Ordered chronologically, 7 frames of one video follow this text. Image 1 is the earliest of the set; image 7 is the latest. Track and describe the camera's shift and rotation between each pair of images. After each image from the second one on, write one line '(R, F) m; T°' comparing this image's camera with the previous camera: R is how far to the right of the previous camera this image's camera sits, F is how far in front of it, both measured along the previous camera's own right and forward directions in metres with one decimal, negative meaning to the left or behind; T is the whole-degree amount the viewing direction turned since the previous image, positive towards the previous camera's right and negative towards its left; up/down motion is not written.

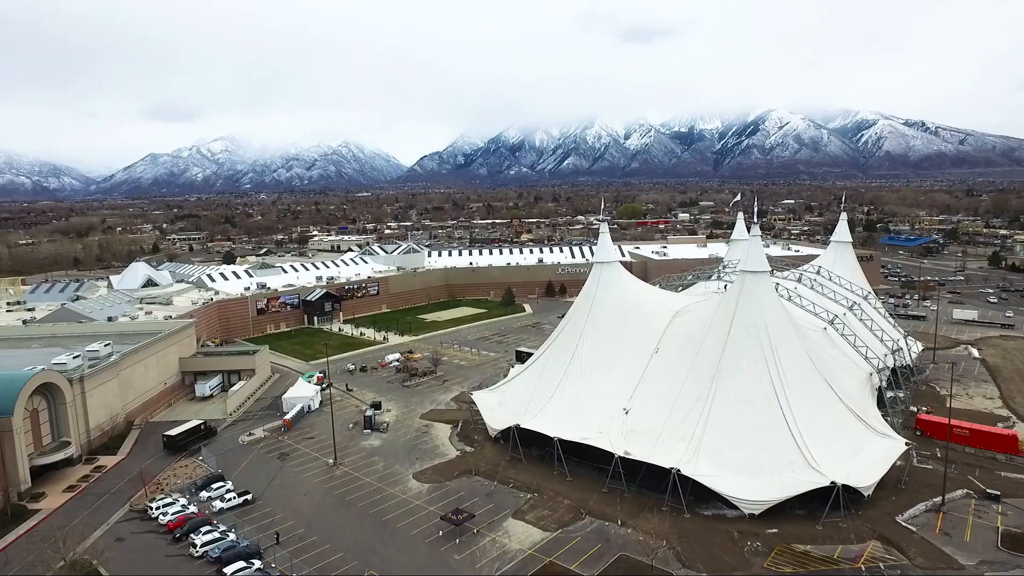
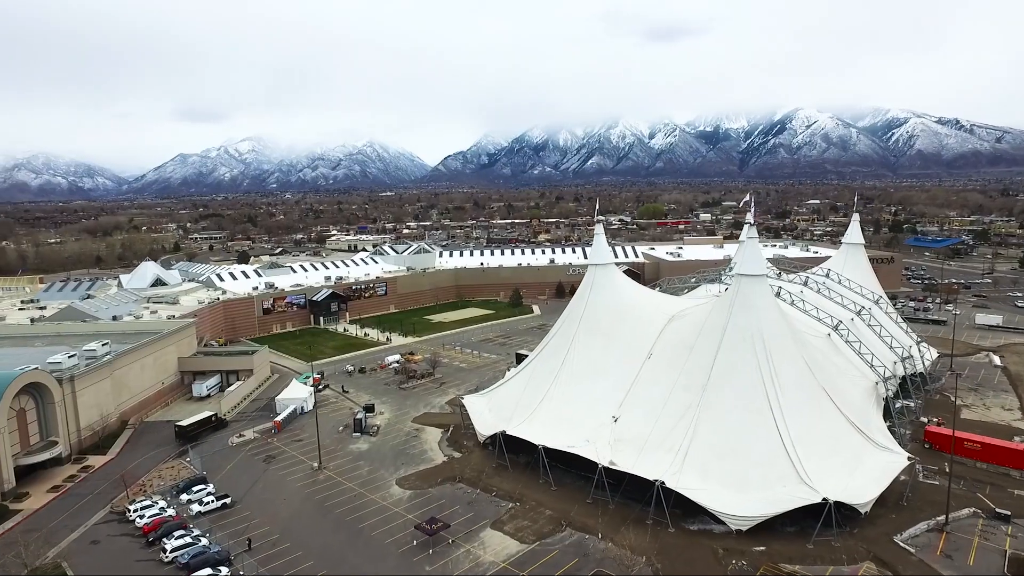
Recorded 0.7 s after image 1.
(+1.4, +0.6) m; -2°
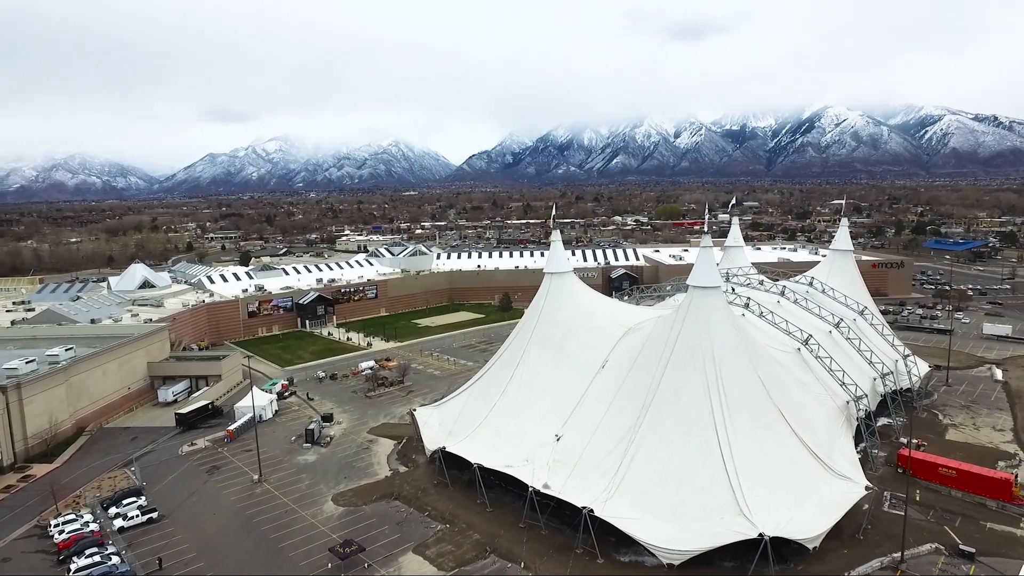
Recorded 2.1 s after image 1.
(+3.1, +1.1) m; -2°
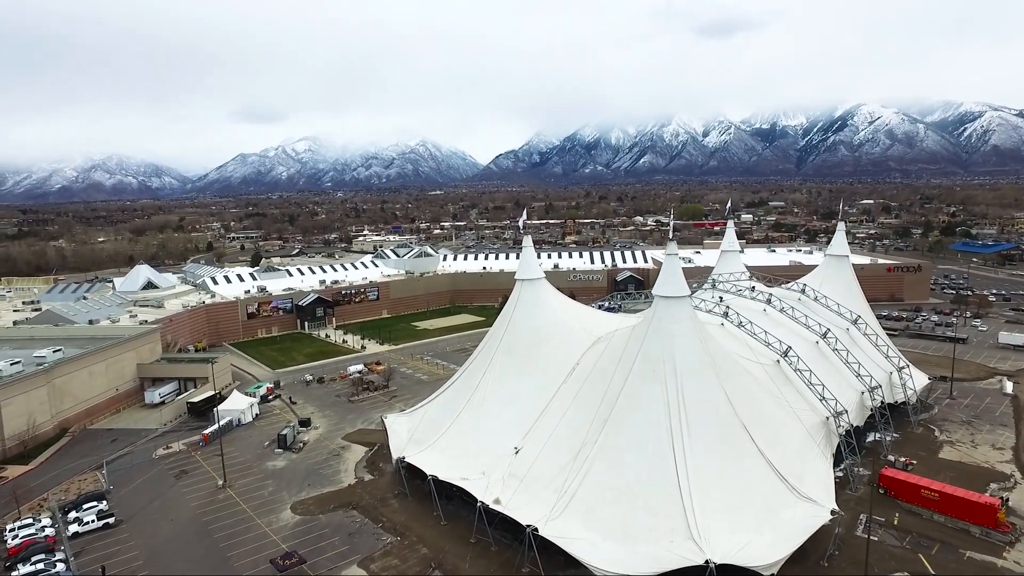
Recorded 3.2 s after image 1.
(+2.4, +0.6) m; -3°
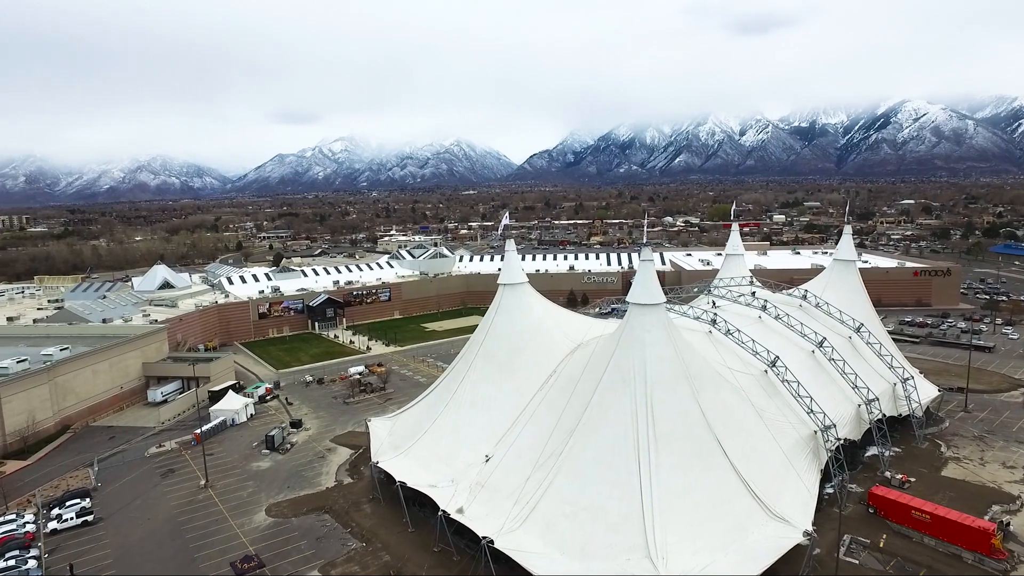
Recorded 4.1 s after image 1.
(+2.1, +0.4) m; -3°
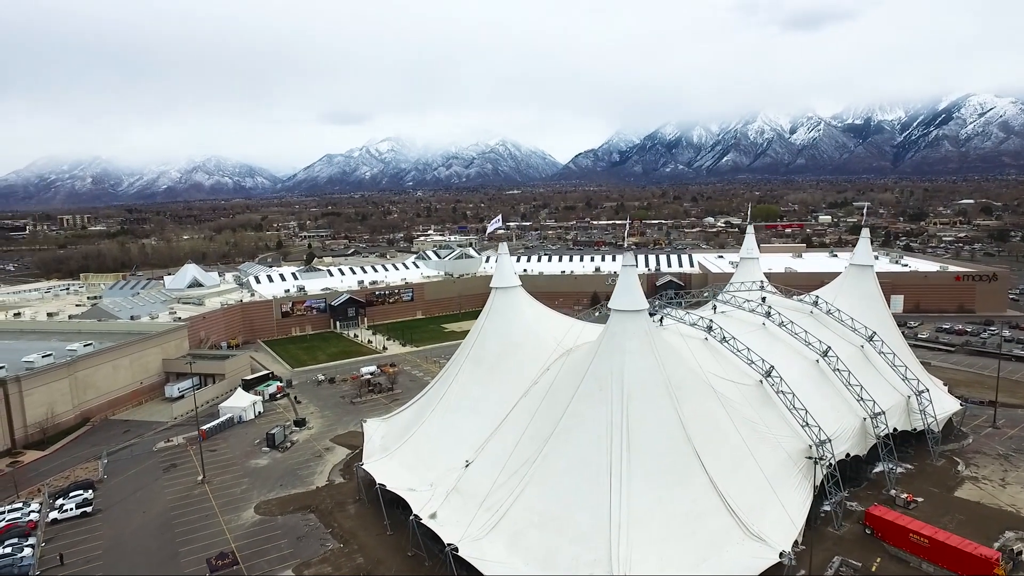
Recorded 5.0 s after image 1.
(+2.1, +0.3) m; -4°
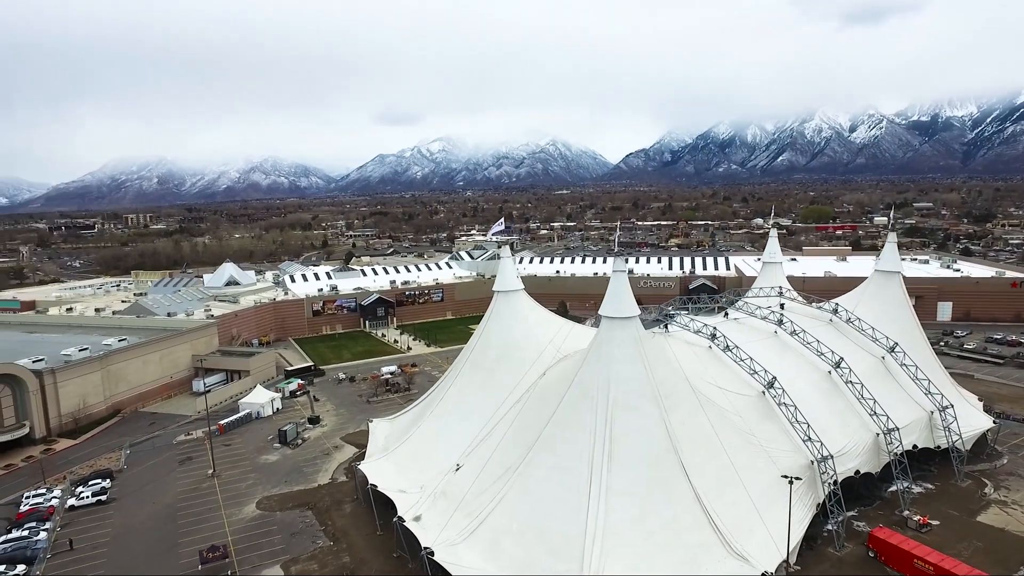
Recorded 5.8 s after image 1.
(+1.9, +0.2) m; -5°
